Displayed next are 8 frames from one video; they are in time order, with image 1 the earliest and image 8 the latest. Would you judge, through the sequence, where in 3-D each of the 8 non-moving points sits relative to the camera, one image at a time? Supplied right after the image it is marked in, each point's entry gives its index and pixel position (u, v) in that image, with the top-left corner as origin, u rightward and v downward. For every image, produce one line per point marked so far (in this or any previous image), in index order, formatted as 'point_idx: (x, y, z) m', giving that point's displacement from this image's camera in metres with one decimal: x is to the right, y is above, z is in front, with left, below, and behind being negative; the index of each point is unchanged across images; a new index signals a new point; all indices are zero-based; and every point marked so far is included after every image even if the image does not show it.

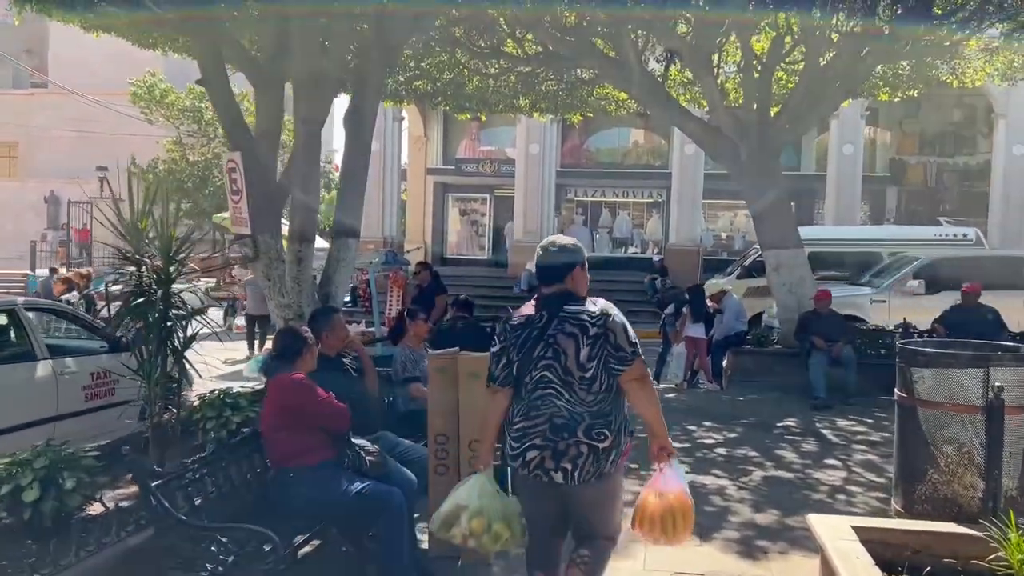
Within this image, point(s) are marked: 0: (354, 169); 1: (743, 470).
0: (-1.6, +1.2, +8.6) m
1: (+2.1, -1.6, +7.4) m
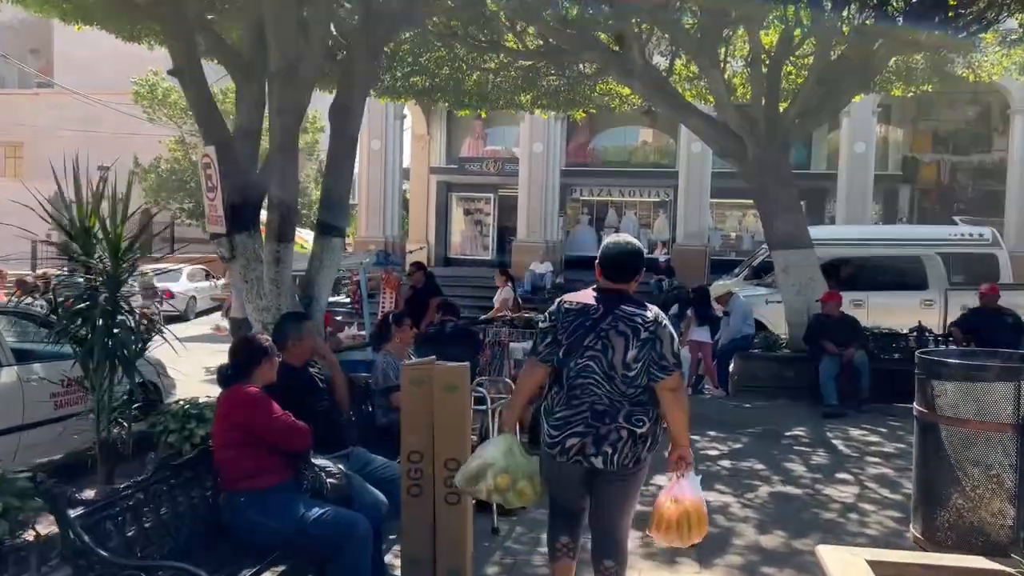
0: (-1.7, +1.2, +8.1) m
1: (+2.0, -1.7, +6.9) m
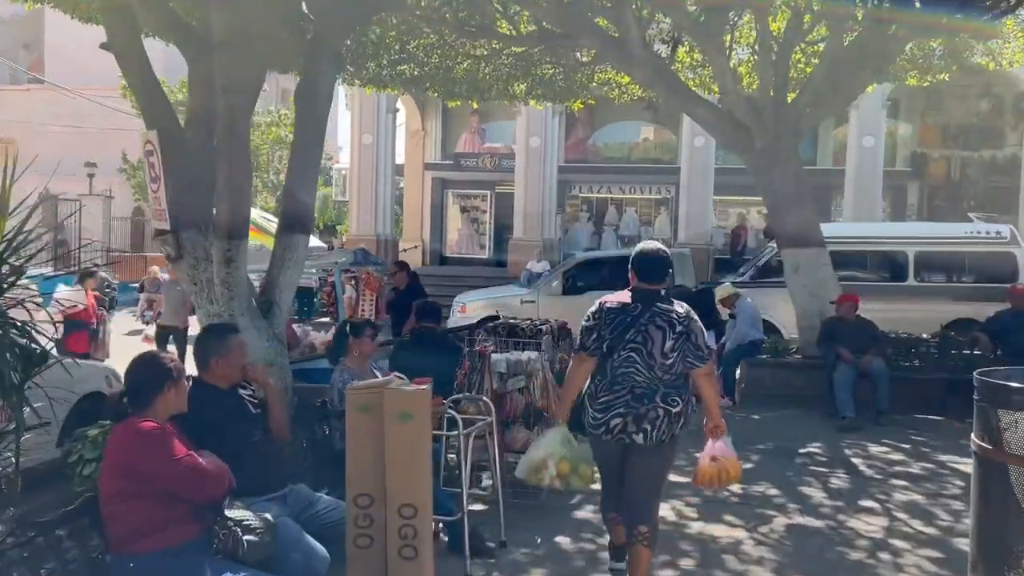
0: (-1.8, +1.2, +7.3) m
1: (+1.8, -1.7, +6.1) m
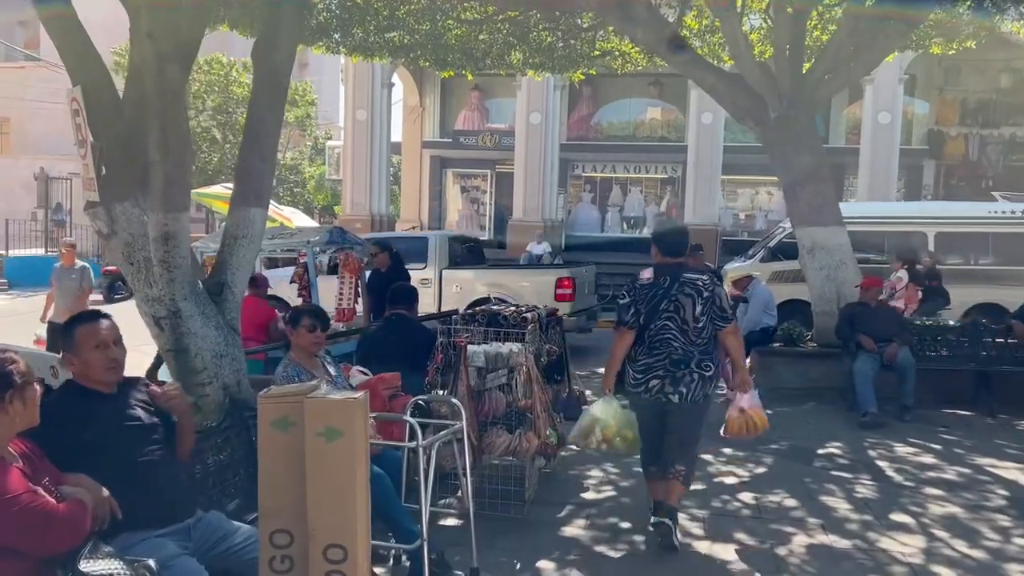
0: (-2.0, +1.3, +6.5) m
1: (+1.7, -1.6, +5.3) m
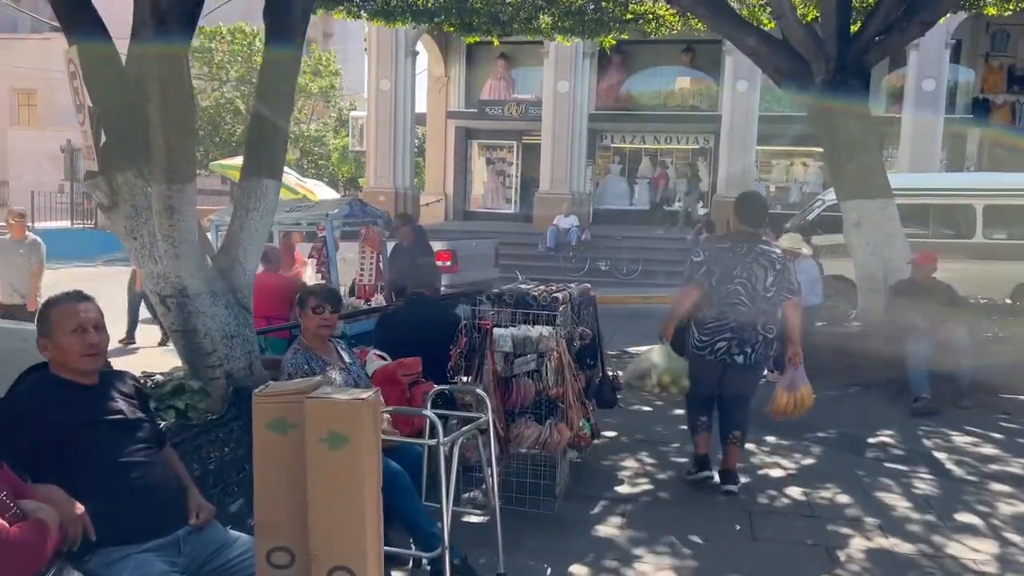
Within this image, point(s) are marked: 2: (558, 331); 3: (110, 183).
0: (-1.7, +1.5, +6.0) m
1: (+1.9, -1.5, +4.8) m
2: (+0.3, -0.3, +5.1) m
3: (-2.6, +0.7, +5.2) m
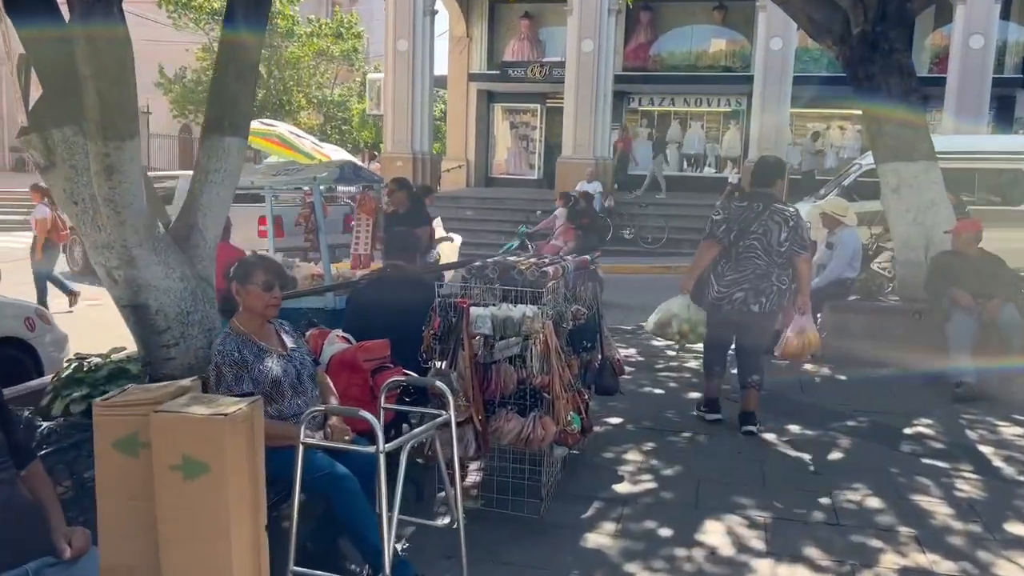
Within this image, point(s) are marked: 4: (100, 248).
0: (-1.8, +1.7, +5.4) m
1: (+1.8, -1.3, +4.1) m
2: (+0.2, -0.1, +4.4) m
3: (-2.7, +0.8, +4.7) m
4: (-2.4, +0.2, +4.8) m
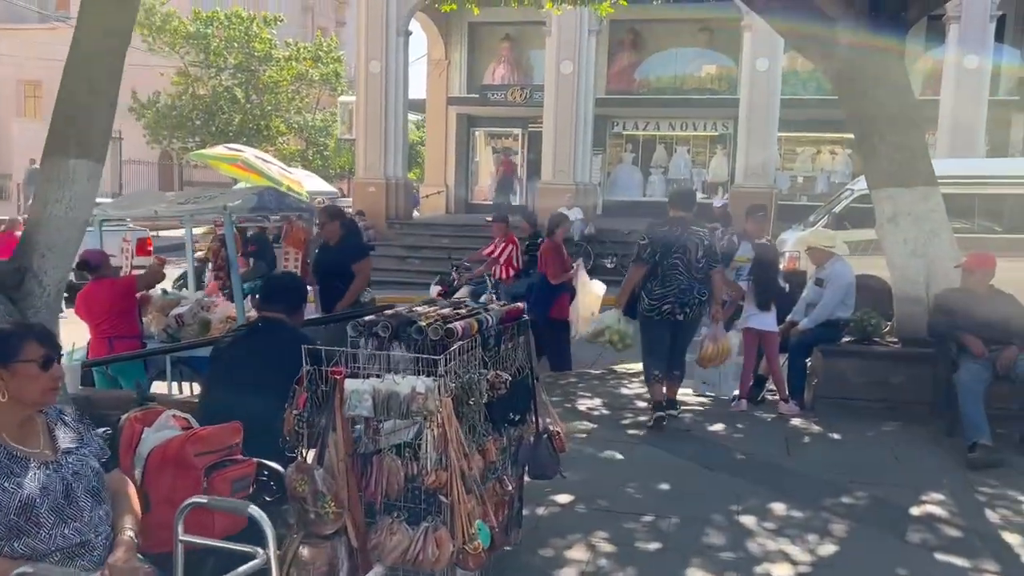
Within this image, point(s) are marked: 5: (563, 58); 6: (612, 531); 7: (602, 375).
0: (-2.3, +1.4, +4.4) m
1: (+1.3, -1.6, +3.1) m
2: (-0.3, -0.4, +3.4) m
3: (-3.1, +0.6, +3.6) m
4: (-2.9, 0.0, +3.7) m
5: (+1.2, +5.4, +19.3) m
6: (+0.6, -1.4, +4.7) m
7: (+1.0, -0.9, +8.7) m
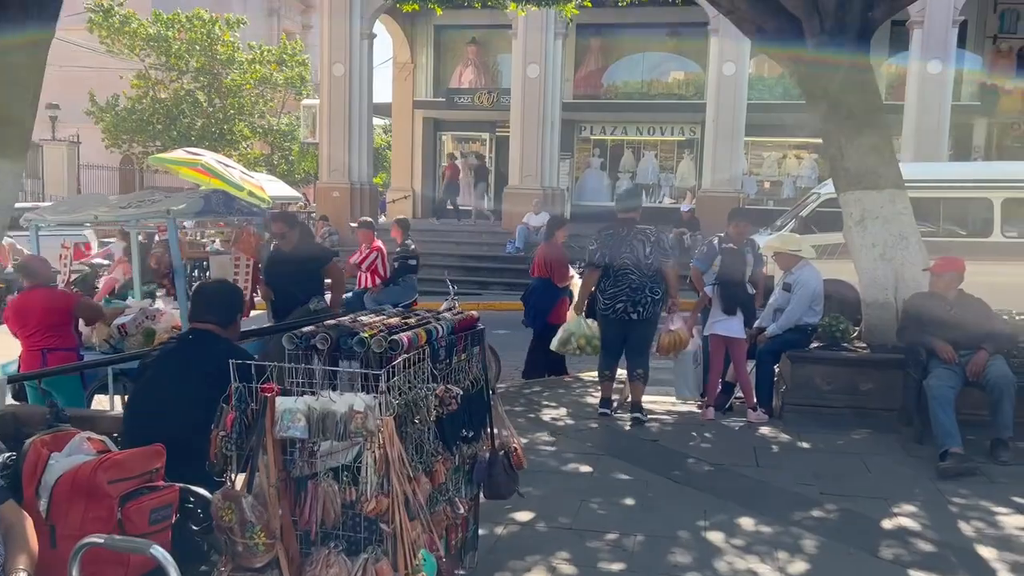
0: (-2.5, +1.3, +4.1) m
1: (+1.1, -1.6, +2.9) m
2: (-0.5, -0.4, +3.1) m
3: (-3.3, +0.5, +3.3) m
4: (-3.1, -0.1, +3.4) m
5: (+0.4, +5.3, +19.1) m
6: (+0.3, -1.4, +4.5) m
7: (+0.6, -1.0, +8.5) m
